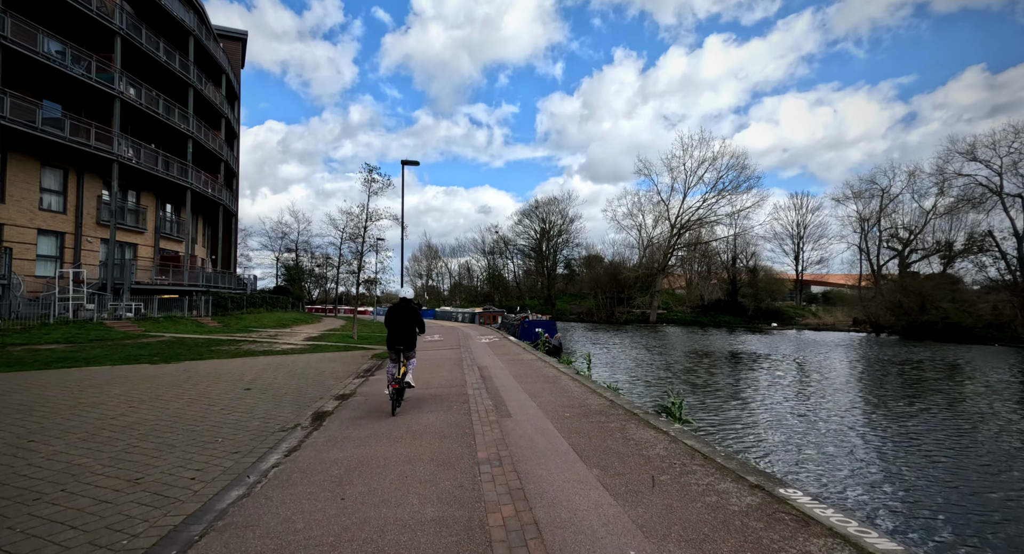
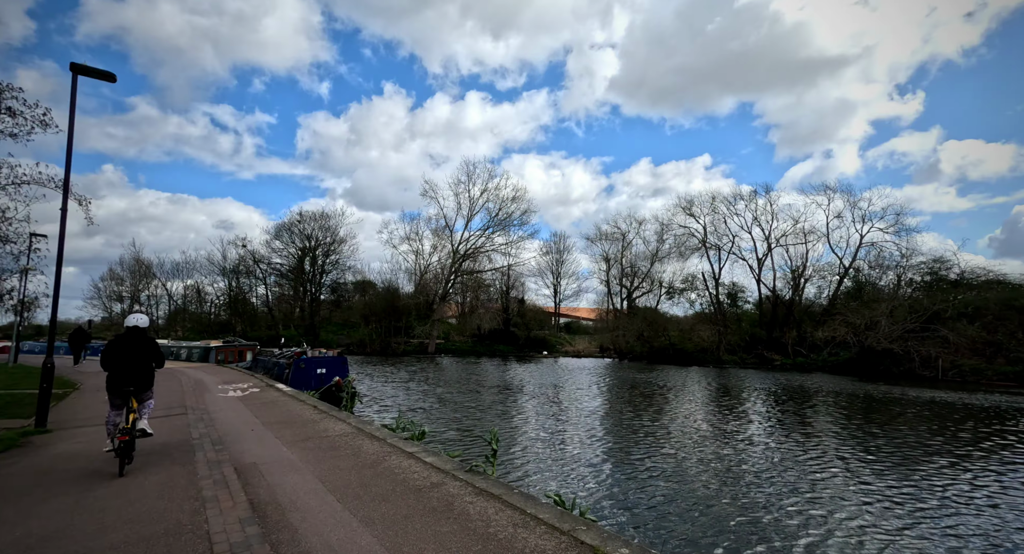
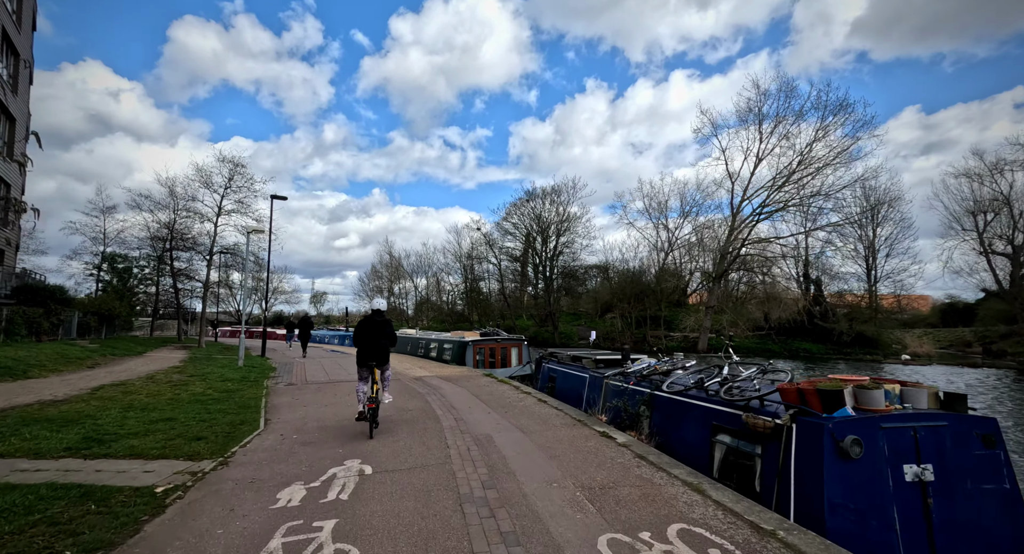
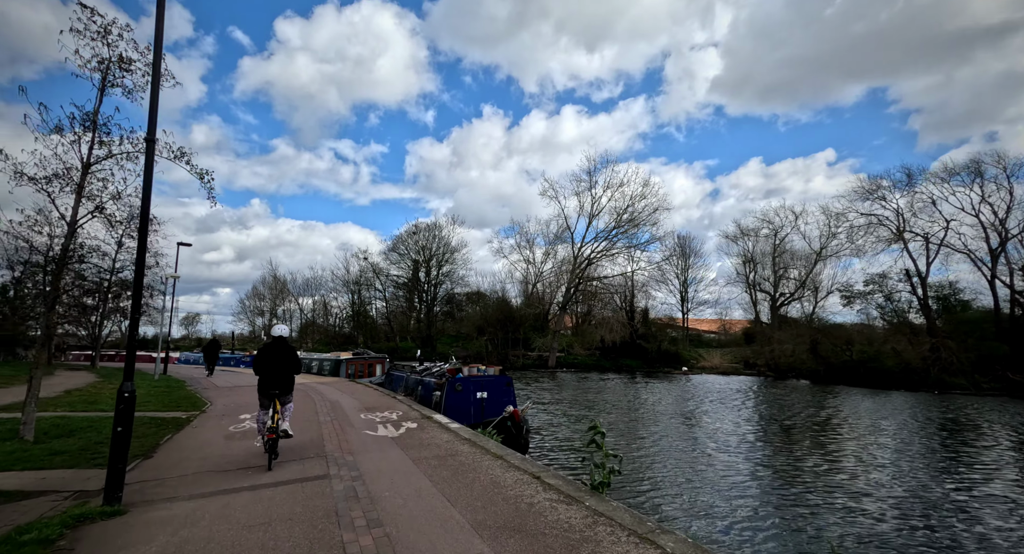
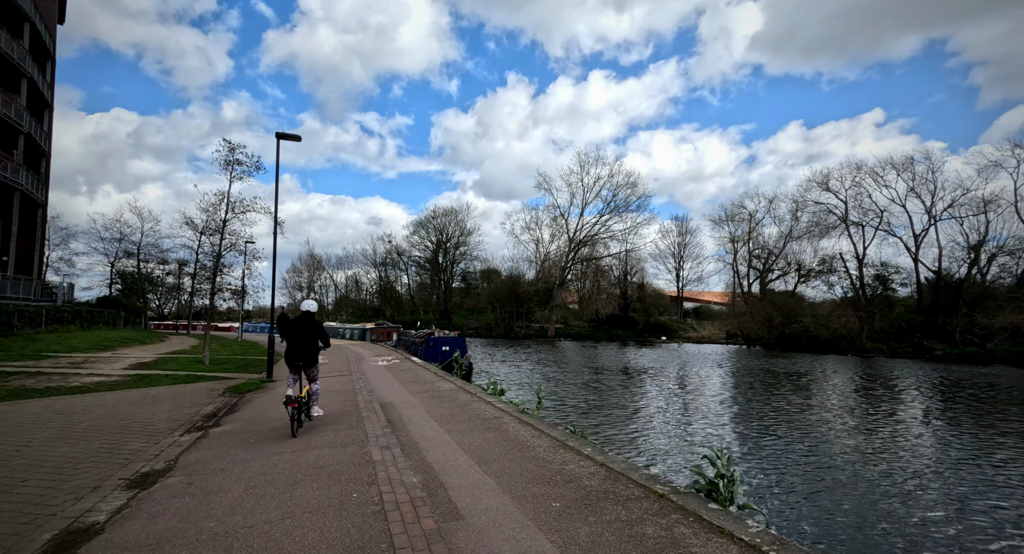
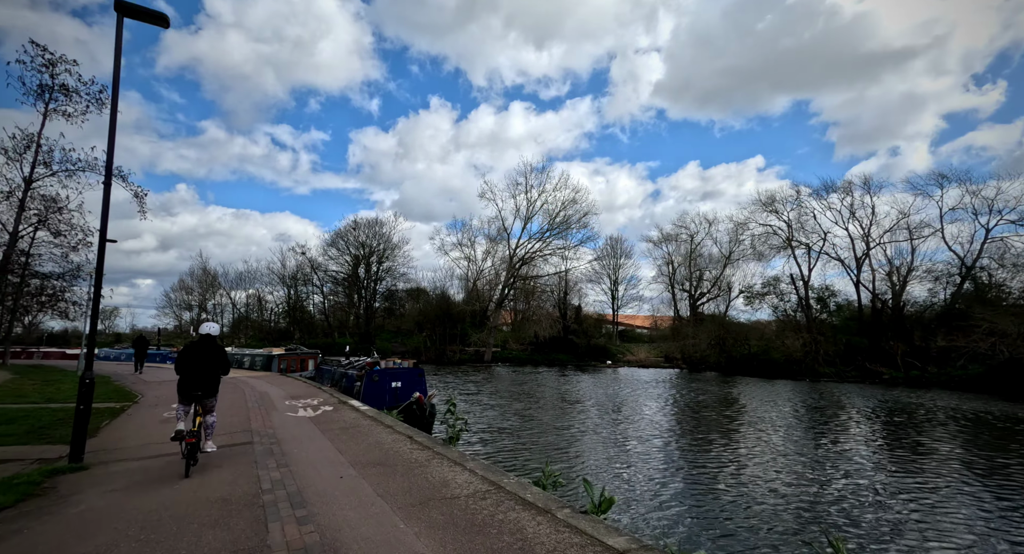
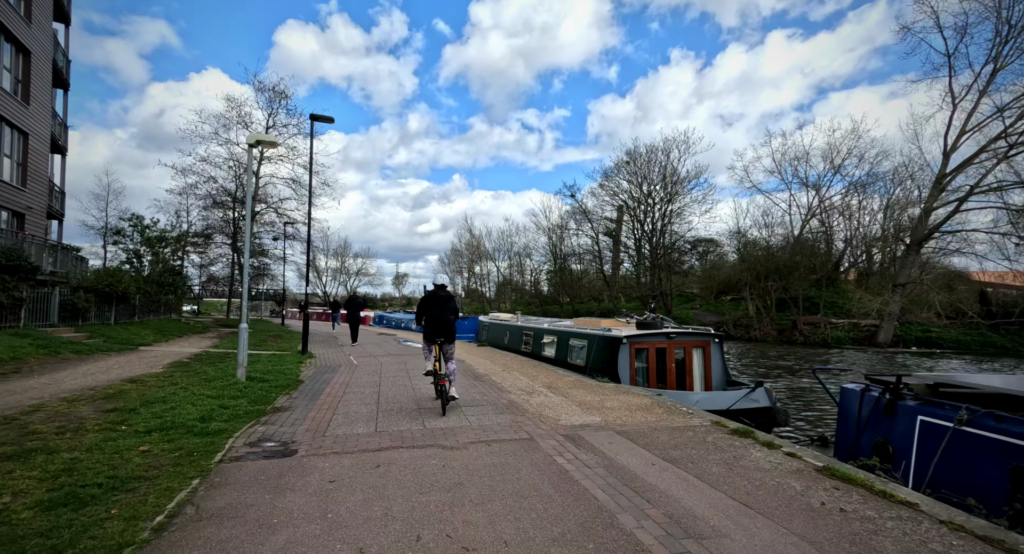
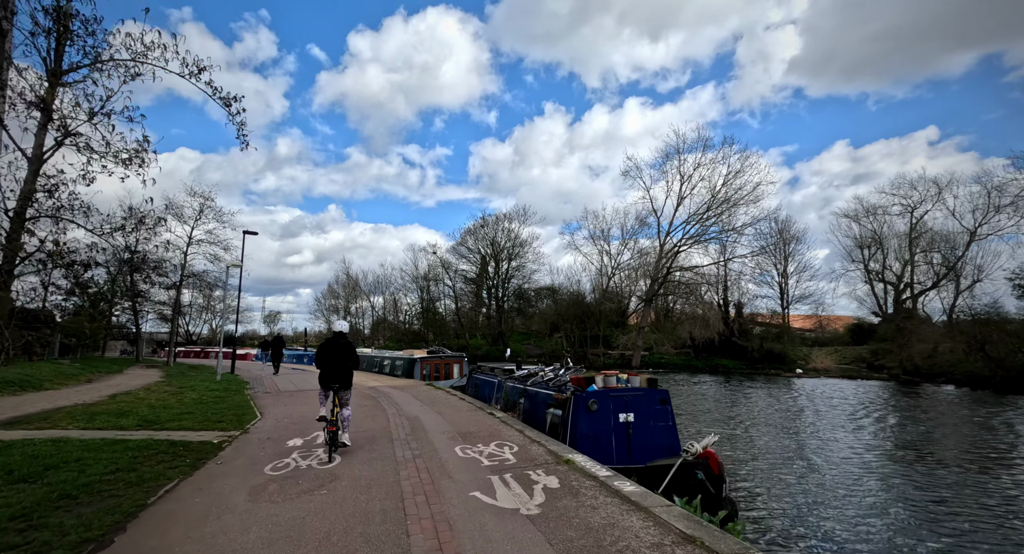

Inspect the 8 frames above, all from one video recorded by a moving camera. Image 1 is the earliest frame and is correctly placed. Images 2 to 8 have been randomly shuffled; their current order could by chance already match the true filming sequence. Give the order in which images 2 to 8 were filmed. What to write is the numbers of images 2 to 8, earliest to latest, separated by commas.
5, 2, 6, 4, 8, 3, 7
